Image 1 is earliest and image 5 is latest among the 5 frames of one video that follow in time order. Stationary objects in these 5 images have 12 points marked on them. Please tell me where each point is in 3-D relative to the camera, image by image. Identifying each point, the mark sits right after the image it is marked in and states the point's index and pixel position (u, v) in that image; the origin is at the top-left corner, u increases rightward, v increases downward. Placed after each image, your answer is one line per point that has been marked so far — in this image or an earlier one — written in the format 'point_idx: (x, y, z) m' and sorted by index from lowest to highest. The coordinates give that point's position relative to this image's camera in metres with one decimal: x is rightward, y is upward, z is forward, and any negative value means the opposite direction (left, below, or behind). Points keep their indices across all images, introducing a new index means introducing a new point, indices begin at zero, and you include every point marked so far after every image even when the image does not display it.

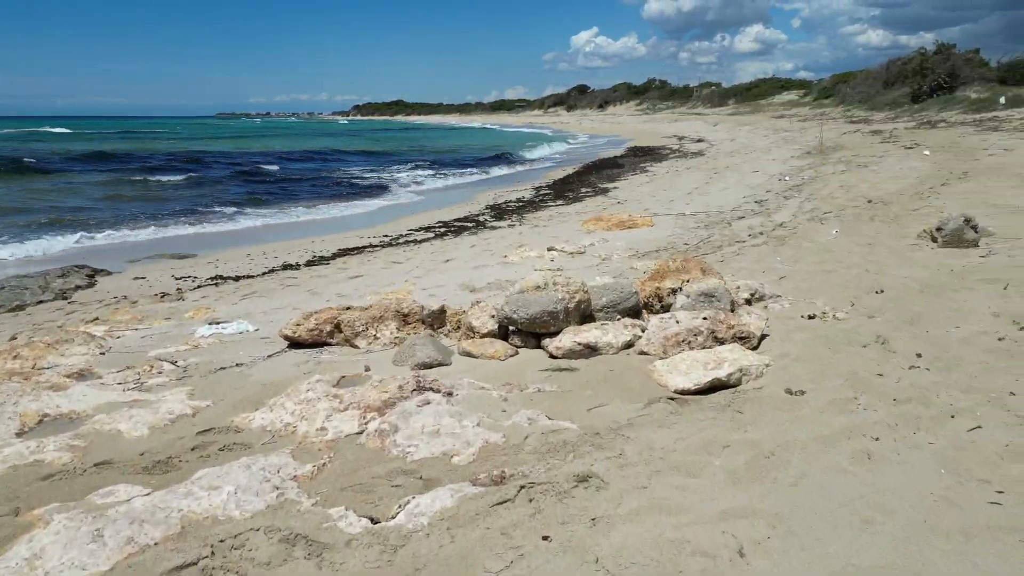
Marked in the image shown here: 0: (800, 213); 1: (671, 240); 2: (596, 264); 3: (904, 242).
0: (+3.4, +0.9, +8.7) m
1: (+1.7, +0.5, +7.9) m
2: (+0.8, +0.2, +6.9) m
3: (+3.3, +0.4, +6.2) m
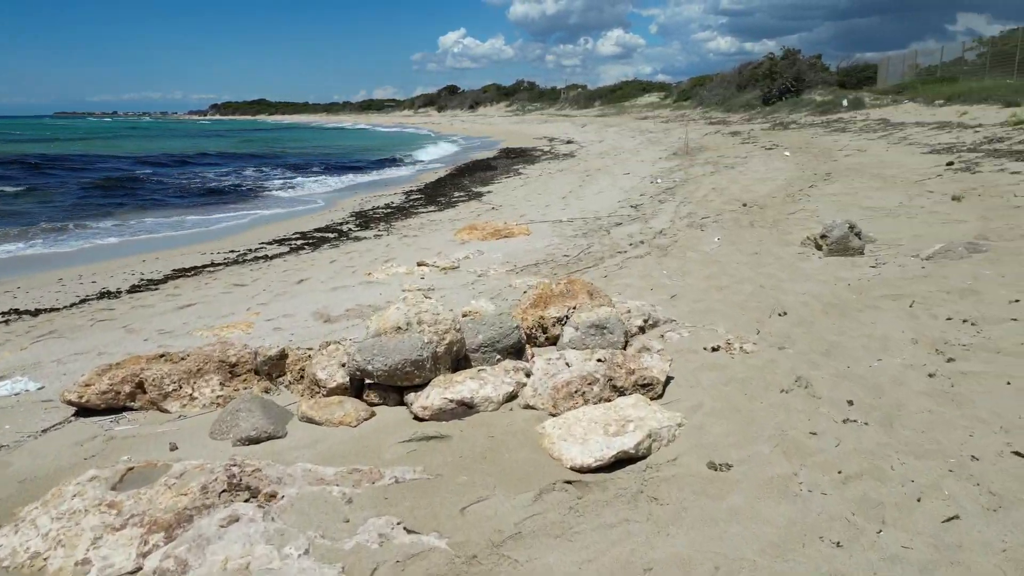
0: (+1.9, +0.8, +8.4) m
1: (+0.4, +0.4, +7.3) m
2: (-0.4, 0.0, +6.2) m
3: (+2.2, +0.3, +5.9) m
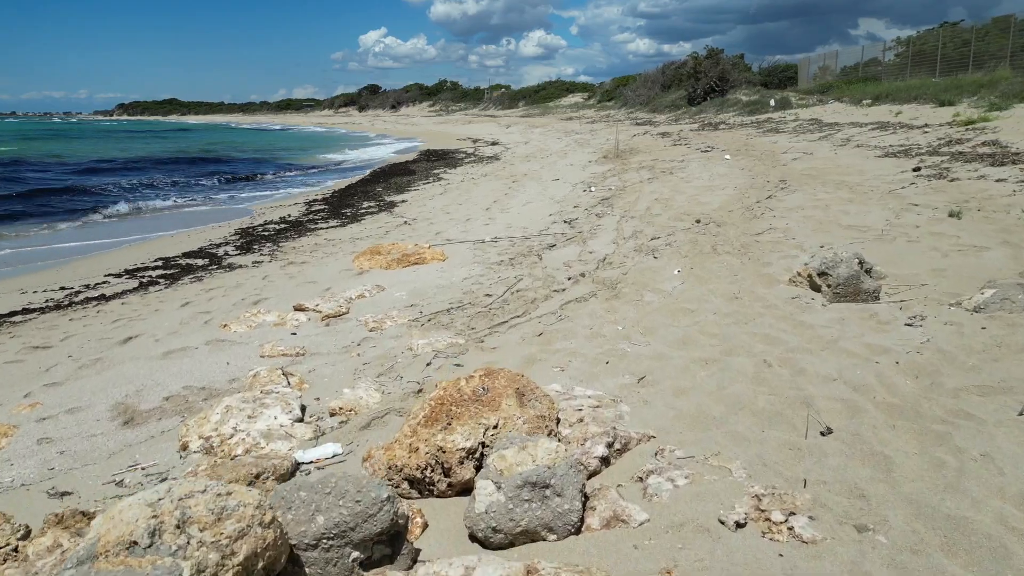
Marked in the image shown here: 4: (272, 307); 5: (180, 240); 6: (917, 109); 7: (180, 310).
0: (+1.0, +0.4, +6.9) m
1: (-0.4, 0.0, +5.8) m
2: (-1.0, -0.3, +4.5) m
3: (+1.6, 0.0, +4.5) m
4: (-1.8, -0.1, +5.7) m
5: (-4.4, +0.6, +9.9) m
6: (+9.6, +4.2, +17.5) m
7: (-2.6, -0.2, +5.9) m
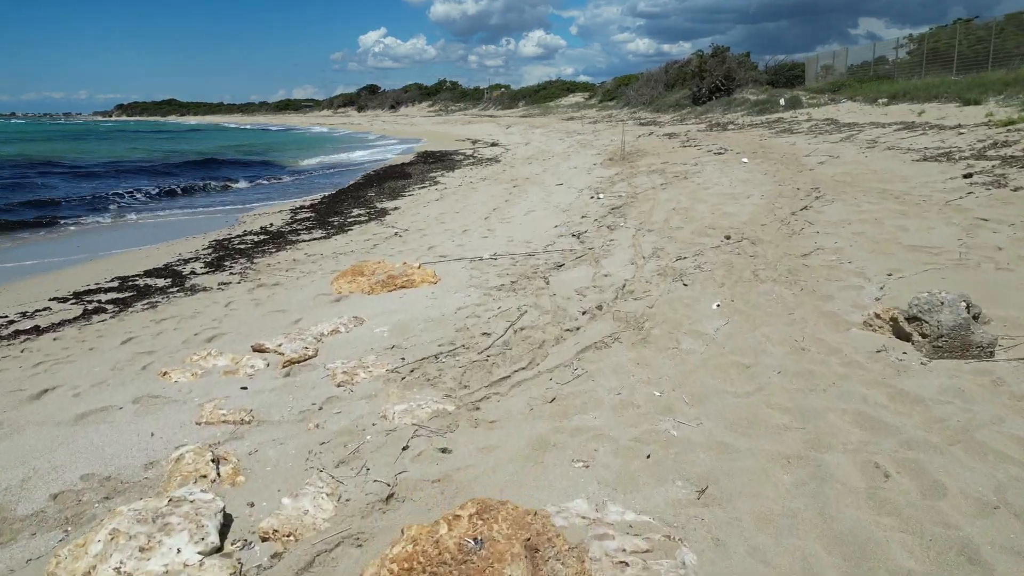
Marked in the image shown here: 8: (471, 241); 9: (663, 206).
0: (+1.0, +0.2, +6.0) m
1: (-0.4, -0.2, +4.8) m
2: (-0.9, -0.6, +3.6) m
3: (+1.6, -0.2, +3.5) m
4: (-1.8, -0.4, +4.8) m
5: (-4.4, +0.4, +8.9) m
6: (+9.6, +4.0, +16.6) m
7: (-2.6, -0.4, +5.0) m
8: (-0.5, +0.5, +8.3) m
9: (+1.8, +1.0, +8.7) m
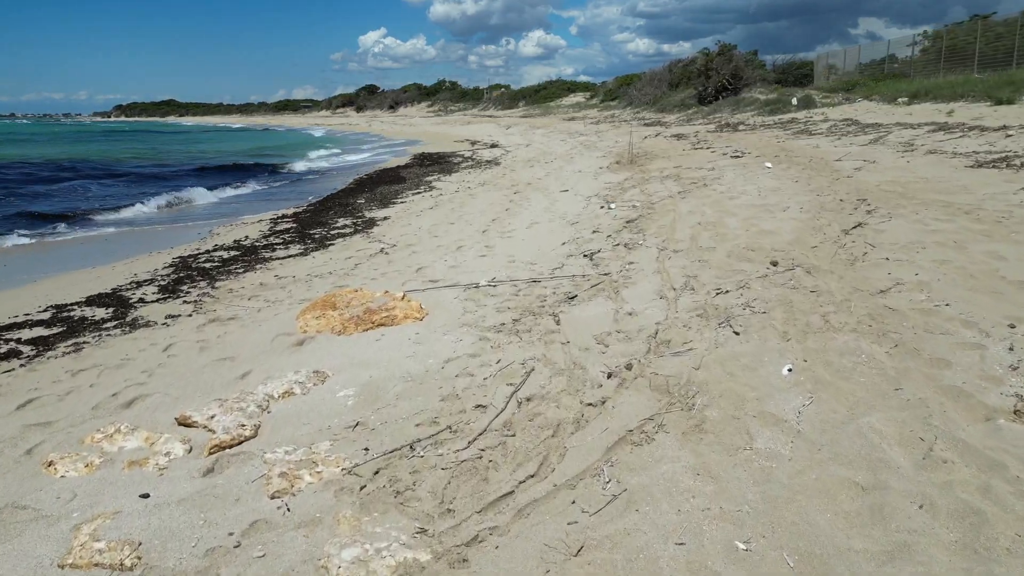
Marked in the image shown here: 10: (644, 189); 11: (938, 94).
0: (+1.1, 0.0, +4.9) m
1: (-0.3, -0.5, +3.7) m
2: (-0.9, -0.8, +2.5) m
3: (+1.6, -0.5, +2.4) m
4: (-1.8, -0.6, +3.7) m
5: (-4.4, +0.1, +7.8) m
6: (+9.6, +3.8, +15.5) m
7: (-2.6, -0.7, +3.9) m
8: (-0.4, +0.3, +7.2) m
9: (+1.8, +0.7, +7.6) m
10: (+1.9, +1.4, +10.8) m
11: (+11.2, +5.1, +19.4) m
